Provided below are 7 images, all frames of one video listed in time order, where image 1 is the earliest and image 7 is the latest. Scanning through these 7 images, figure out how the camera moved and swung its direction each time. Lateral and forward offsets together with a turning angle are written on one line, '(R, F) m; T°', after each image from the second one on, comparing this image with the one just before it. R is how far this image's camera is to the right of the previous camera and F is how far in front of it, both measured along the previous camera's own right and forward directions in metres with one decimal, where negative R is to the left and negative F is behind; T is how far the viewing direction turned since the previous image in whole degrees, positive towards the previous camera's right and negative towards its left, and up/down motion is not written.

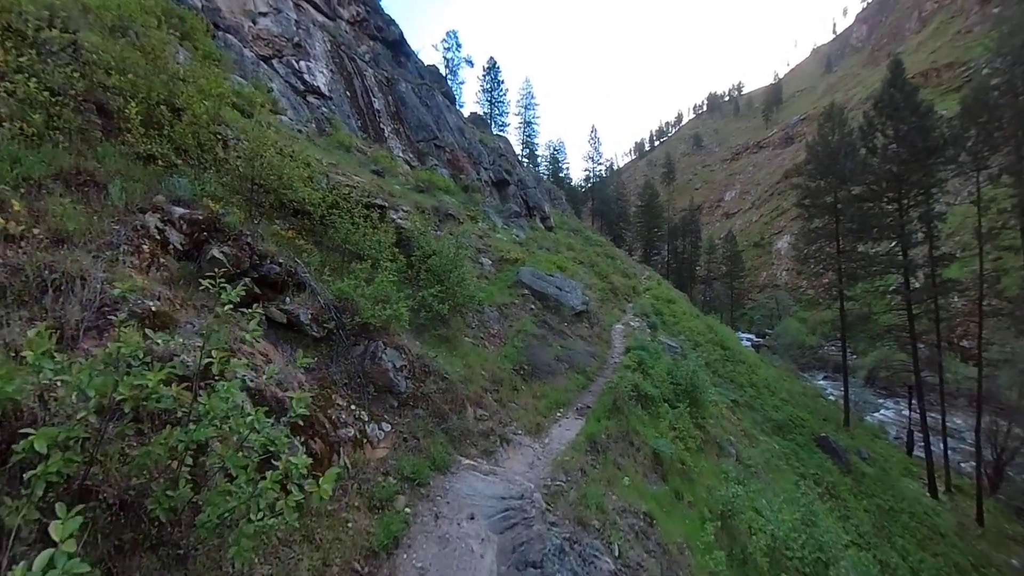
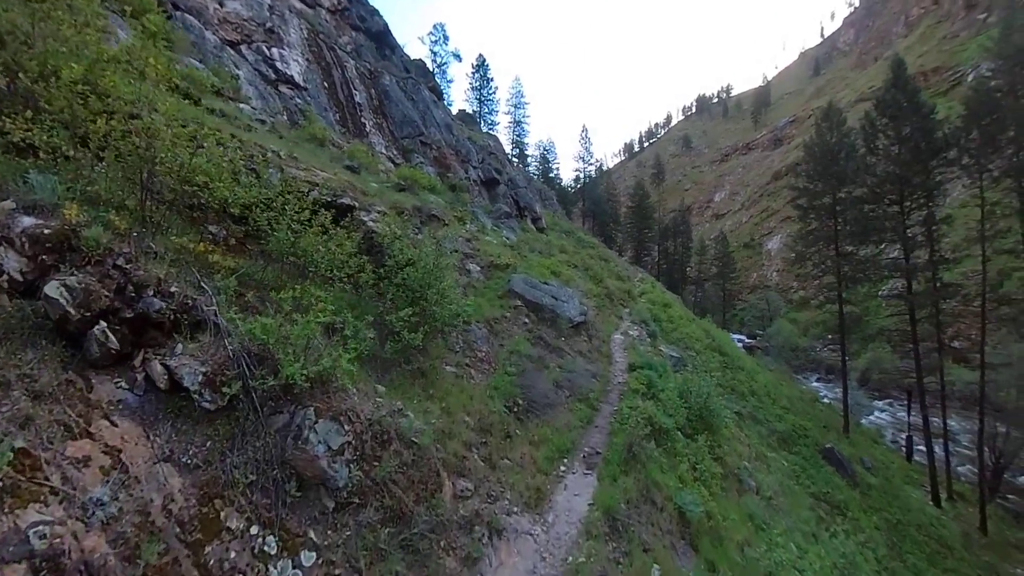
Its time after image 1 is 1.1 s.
(0.0, +1.5) m; +1°
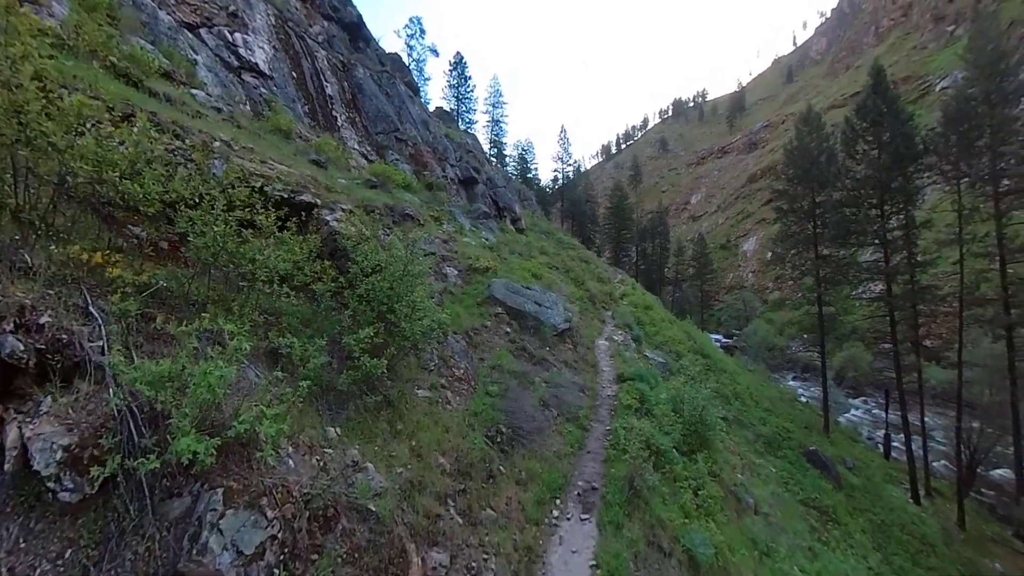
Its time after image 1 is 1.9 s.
(-0.1, +0.9) m; +2°
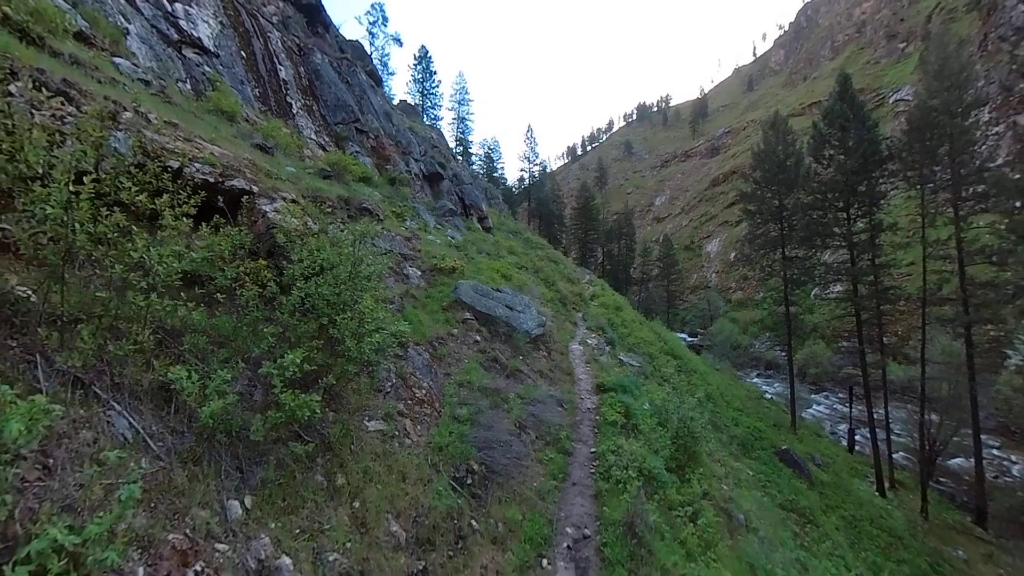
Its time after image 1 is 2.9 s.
(-0.1, +1.1) m; +4°
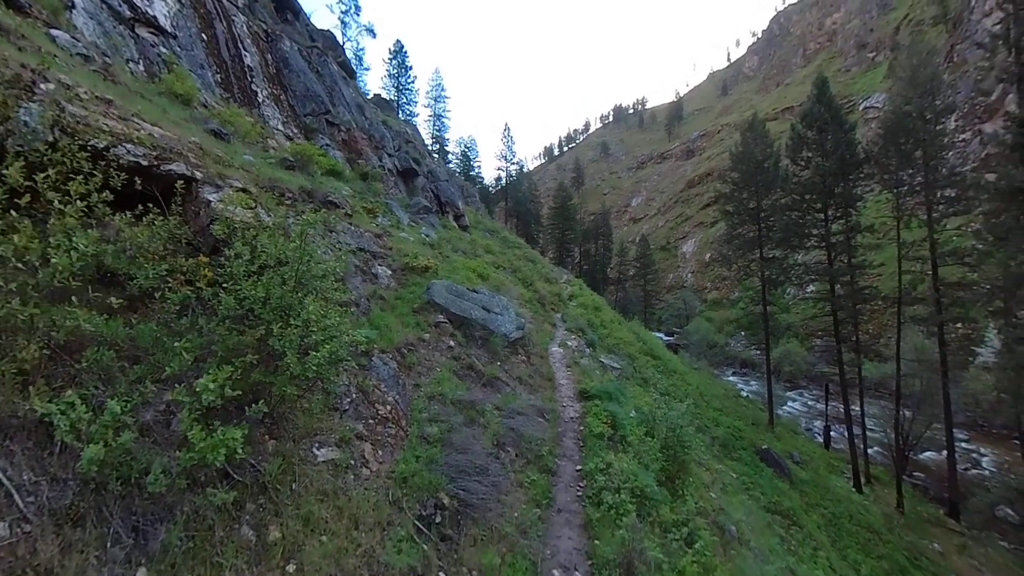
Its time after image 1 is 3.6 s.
(0.0, +0.8) m; +2°
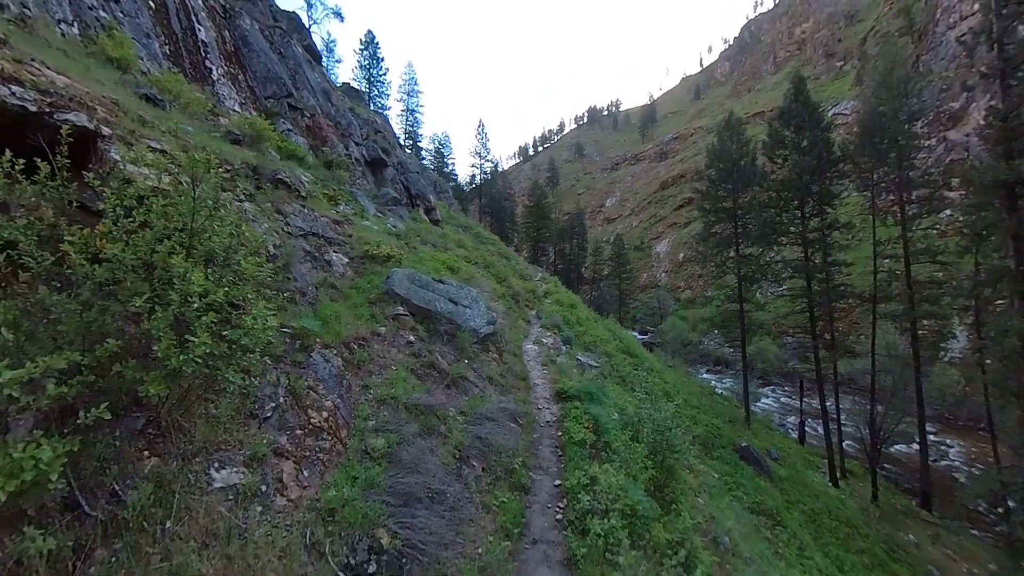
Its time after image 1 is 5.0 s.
(+0.1, +1.1) m; +3°
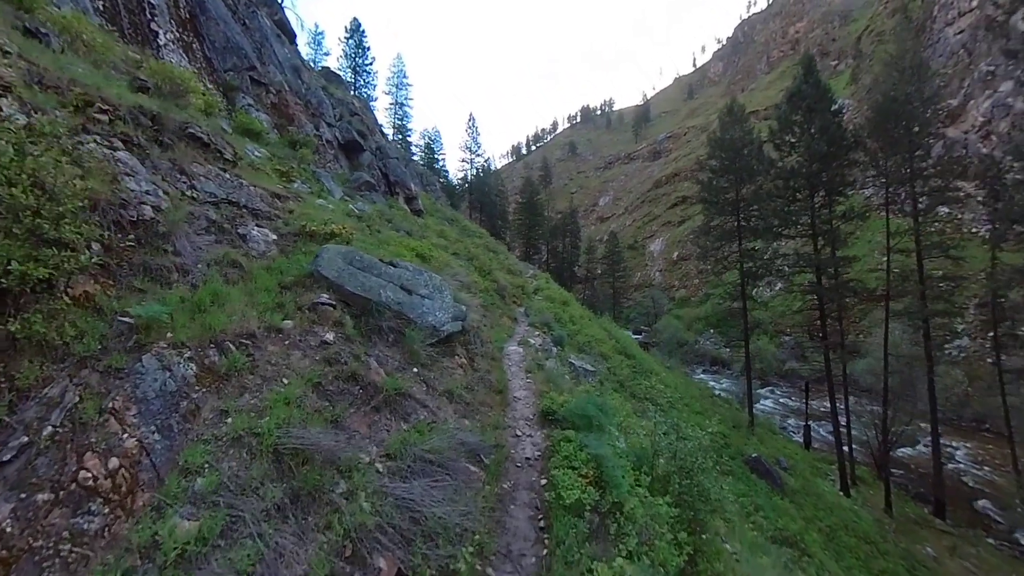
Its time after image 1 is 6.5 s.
(+0.3, +2.4) m; +1°
